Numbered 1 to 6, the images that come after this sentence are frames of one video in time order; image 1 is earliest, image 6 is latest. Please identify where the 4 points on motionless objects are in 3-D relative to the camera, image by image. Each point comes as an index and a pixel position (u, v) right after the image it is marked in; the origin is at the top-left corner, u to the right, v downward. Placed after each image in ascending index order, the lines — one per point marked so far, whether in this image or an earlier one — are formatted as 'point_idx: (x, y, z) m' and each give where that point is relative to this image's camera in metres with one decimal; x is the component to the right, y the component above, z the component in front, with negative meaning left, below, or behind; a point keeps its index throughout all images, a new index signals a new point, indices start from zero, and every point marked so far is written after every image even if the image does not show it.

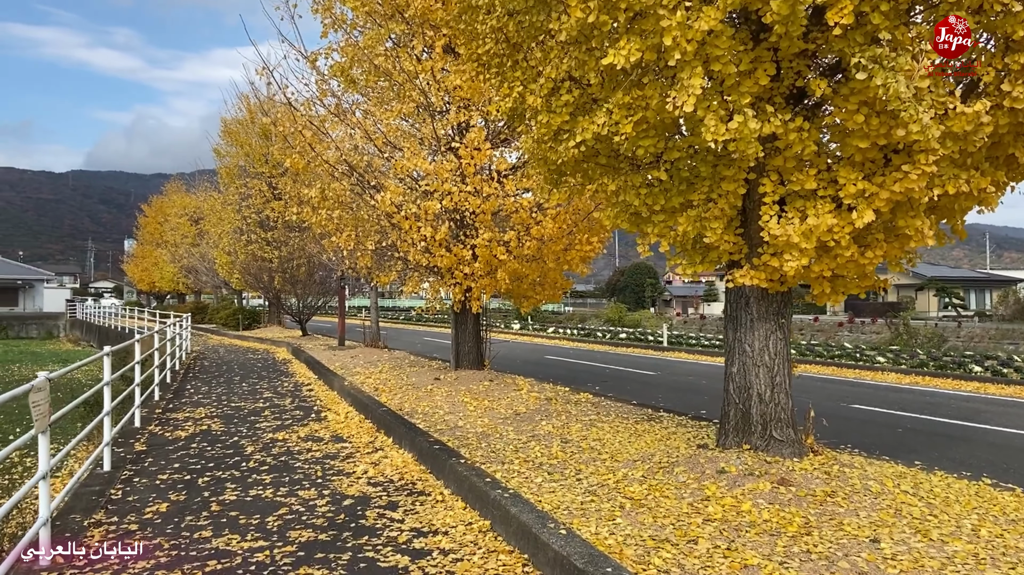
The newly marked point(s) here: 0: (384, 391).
0: (-1.7, -1.4, +8.9) m
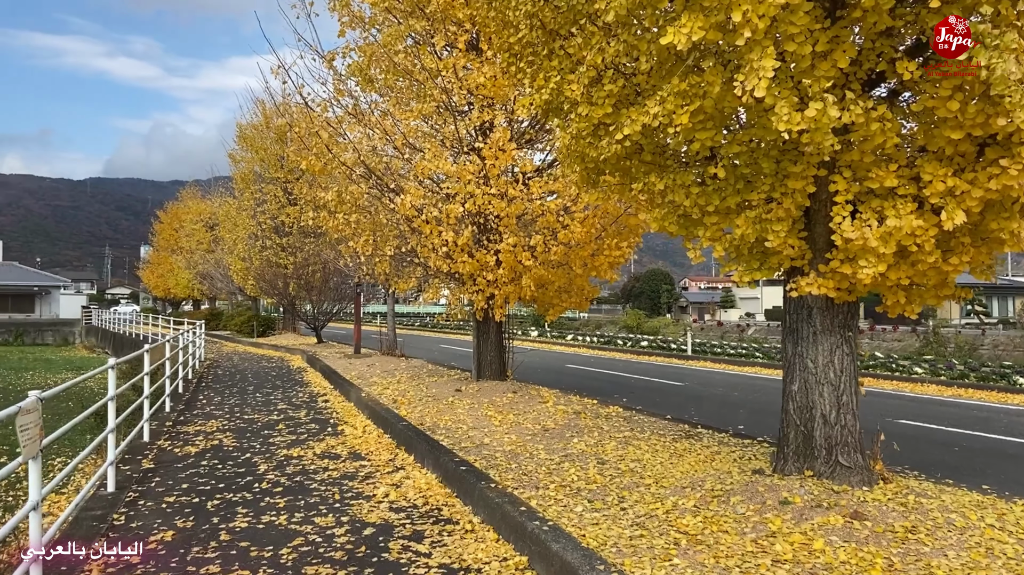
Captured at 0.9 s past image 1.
0: (-1.4, -1.5, +8.6) m
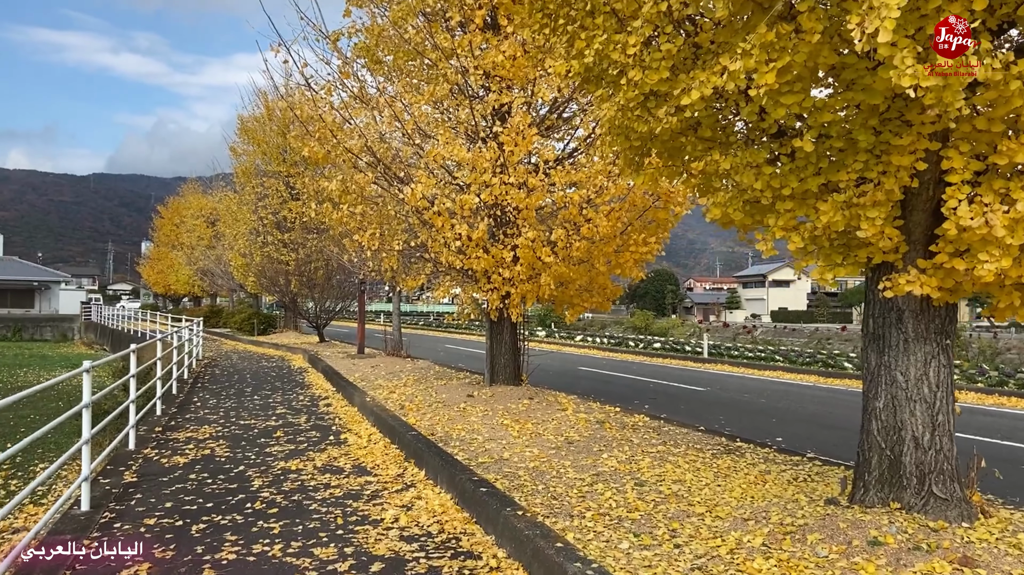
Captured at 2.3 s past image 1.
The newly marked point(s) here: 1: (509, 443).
0: (-1.2, -1.4, +8.0) m
1: (0.0, -1.4, +6.0) m
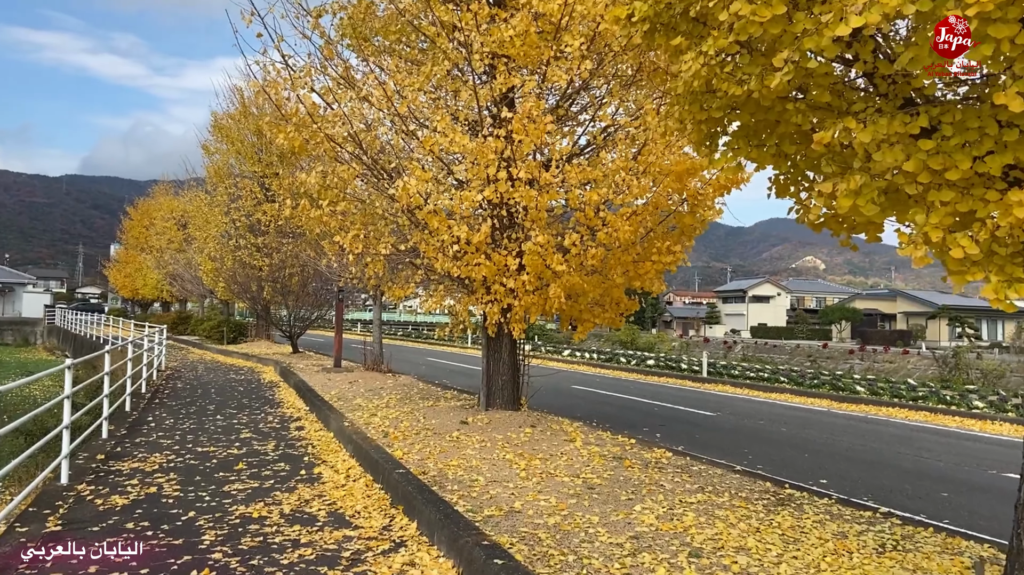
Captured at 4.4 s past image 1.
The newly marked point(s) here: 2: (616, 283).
0: (-1.2, -1.6, +6.9) m
1: (0.0, -1.5, +5.0) m
2: (+1.0, 0.0, +6.6) m
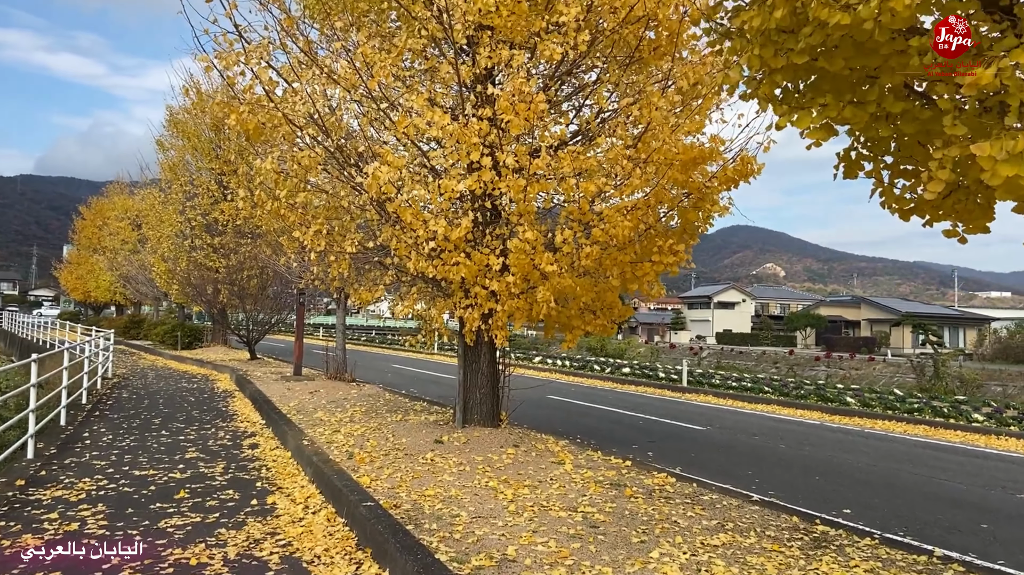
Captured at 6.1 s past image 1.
0: (-1.4, -1.6, +6.1) m
1: (0.0, -1.5, +4.2) m
2: (+0.9, 0.0, +5.9) m
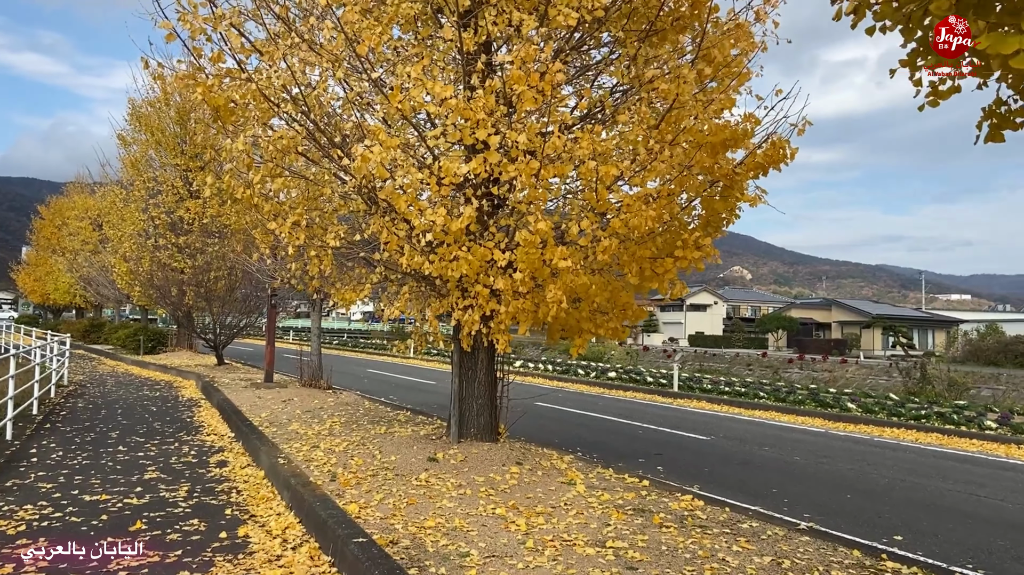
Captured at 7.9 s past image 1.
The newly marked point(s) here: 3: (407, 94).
0: (-1.3, -1.6, +5.4) m
1: (+0.1, -1.5, +3.6) m
2: (+0.9, 0.0, +5.3) m
3: (-0.7, +1.3, +4.7) m
